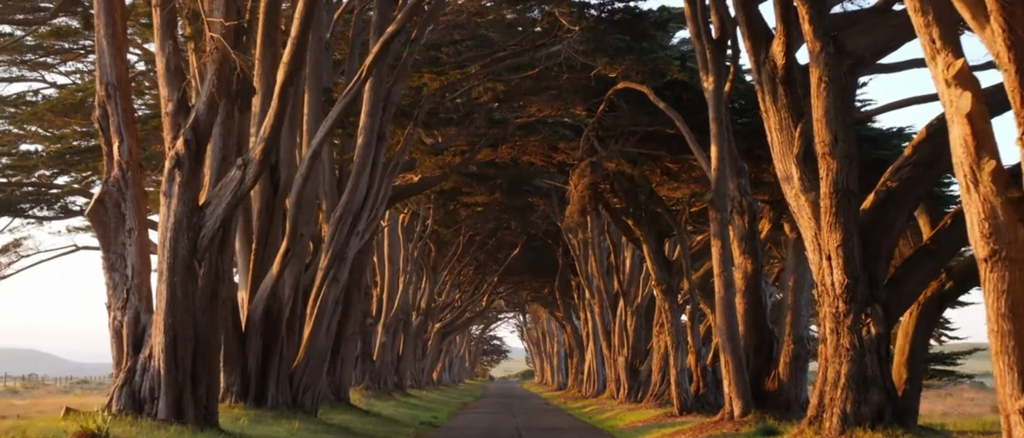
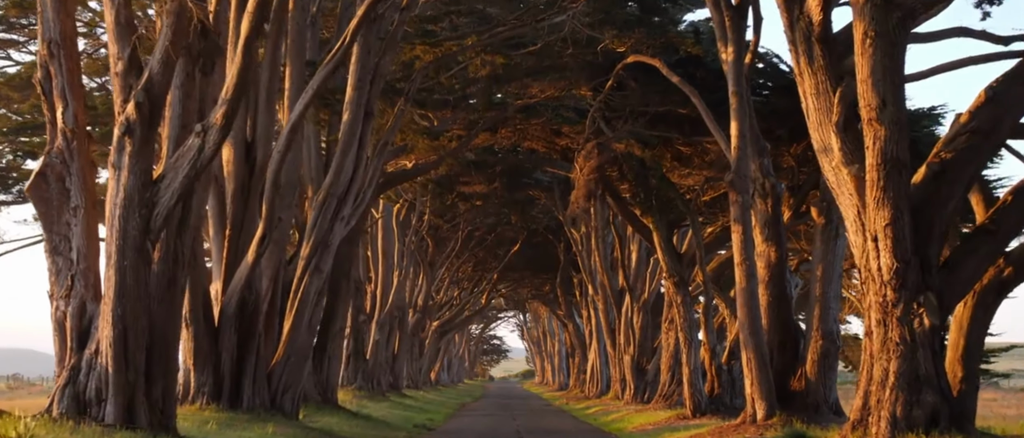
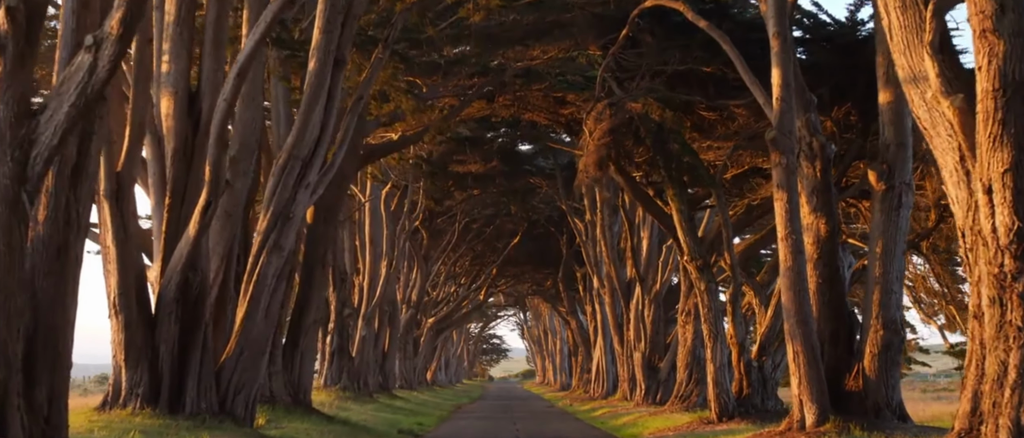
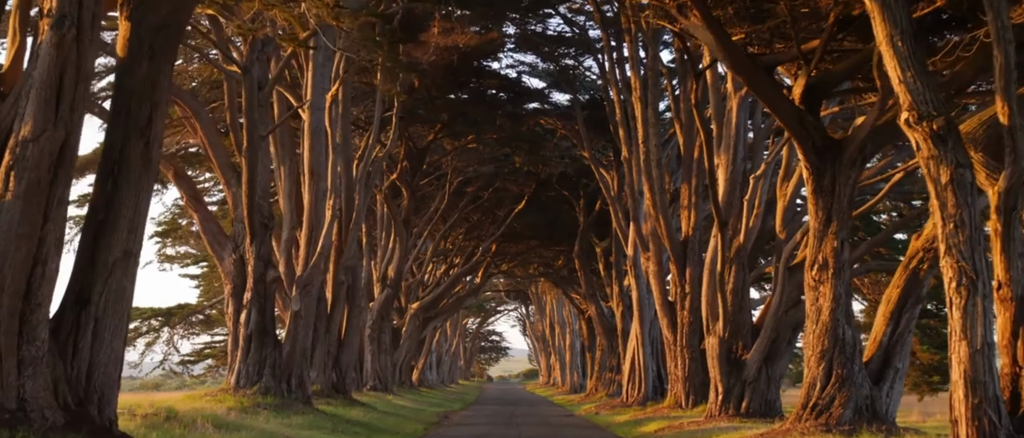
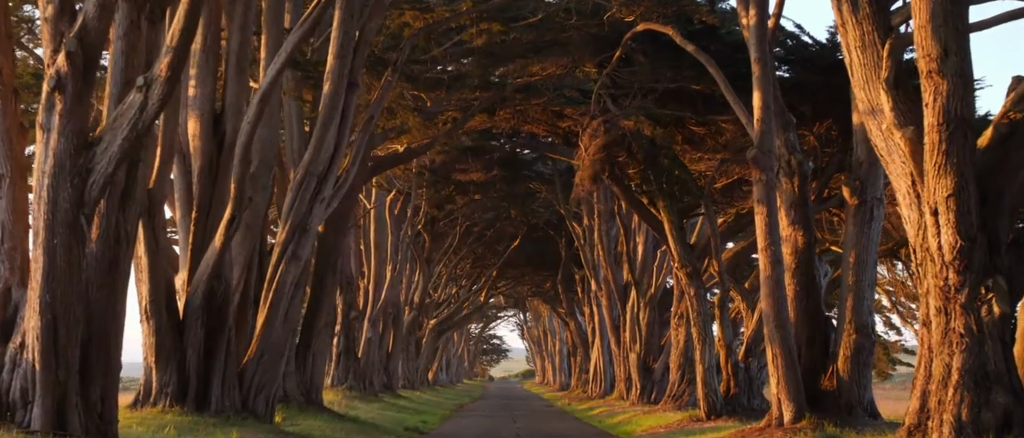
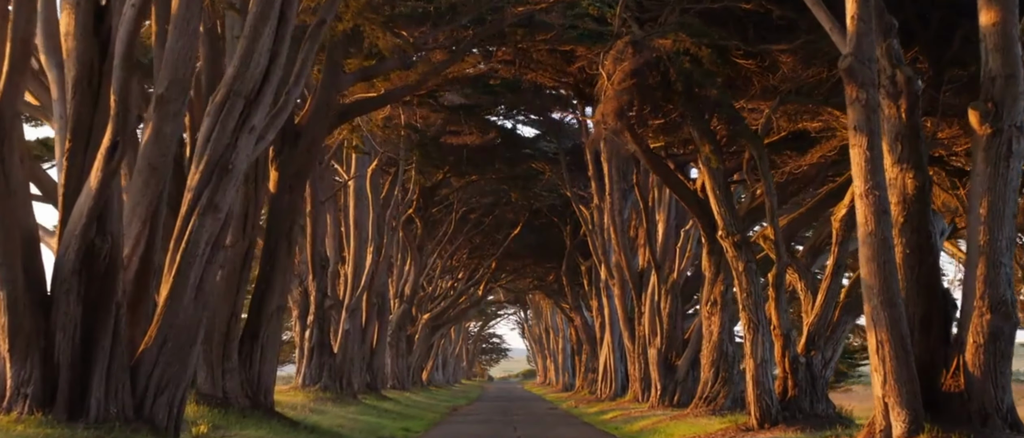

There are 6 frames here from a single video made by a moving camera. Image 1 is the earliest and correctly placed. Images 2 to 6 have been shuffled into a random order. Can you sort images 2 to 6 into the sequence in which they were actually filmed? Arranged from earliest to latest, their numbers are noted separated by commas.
2, 5, 3, 6, 4
